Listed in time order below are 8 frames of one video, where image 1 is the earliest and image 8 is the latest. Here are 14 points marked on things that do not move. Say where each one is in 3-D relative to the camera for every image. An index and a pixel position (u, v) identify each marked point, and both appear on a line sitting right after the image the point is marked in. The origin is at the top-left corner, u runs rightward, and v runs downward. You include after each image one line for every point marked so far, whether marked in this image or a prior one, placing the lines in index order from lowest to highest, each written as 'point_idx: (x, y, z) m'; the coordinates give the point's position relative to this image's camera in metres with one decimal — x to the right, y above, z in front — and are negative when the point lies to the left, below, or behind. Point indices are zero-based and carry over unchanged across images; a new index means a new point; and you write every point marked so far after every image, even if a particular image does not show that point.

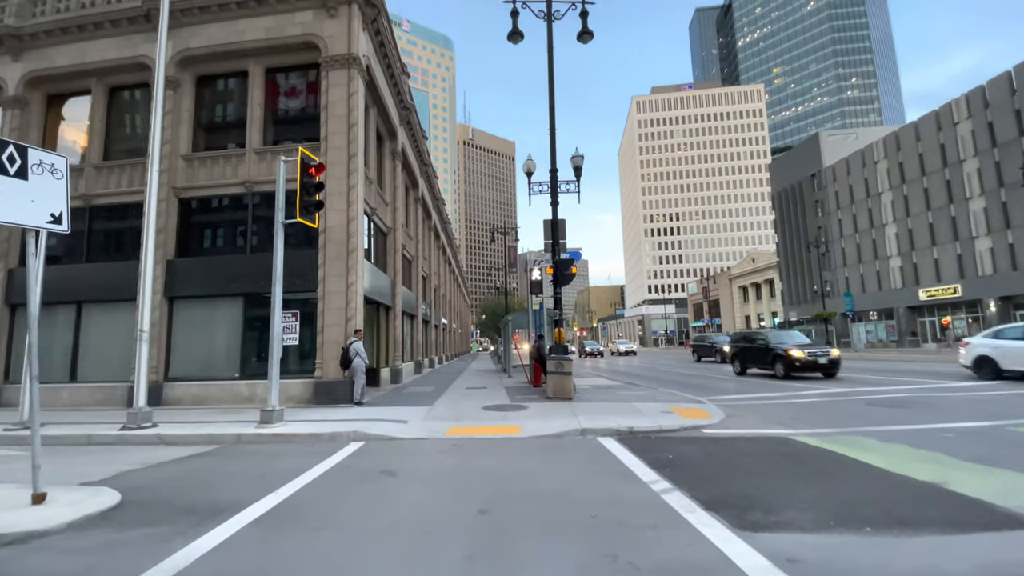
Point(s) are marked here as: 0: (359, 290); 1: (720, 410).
0: (-4.5, 0.0, +14.0) m
1: (+4.8, -2.9, +11.0) m
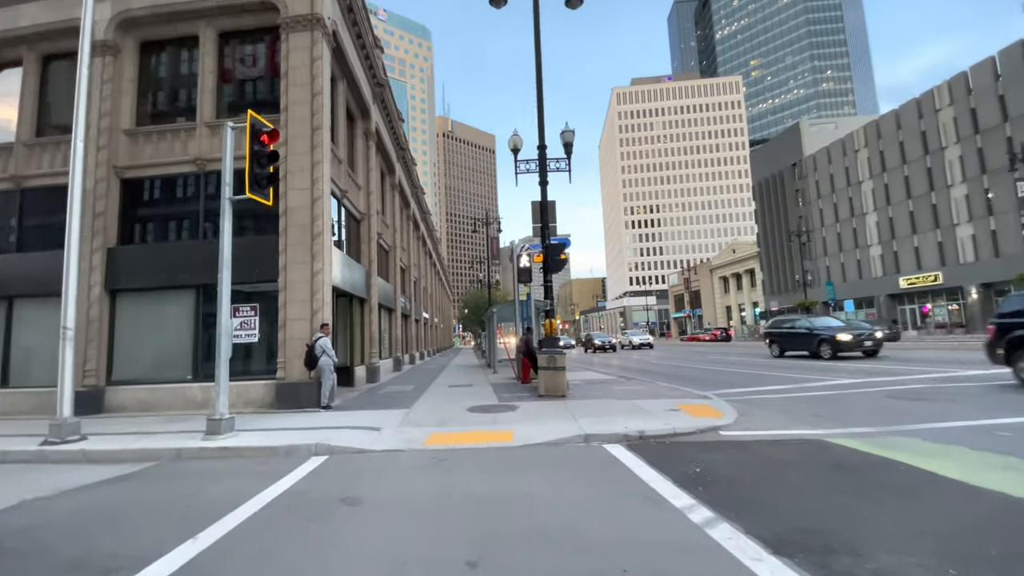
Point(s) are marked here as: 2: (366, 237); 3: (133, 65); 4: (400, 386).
0: (-4.9, +0.2, +12.5) m
1: (+4.6, -2.5, +9.9) m
2: (-5.9, +2.1, +19.1) m
3: (-11.4, +6.7, +14.3) m
4: (-3.9, -3.4, +16.3) m
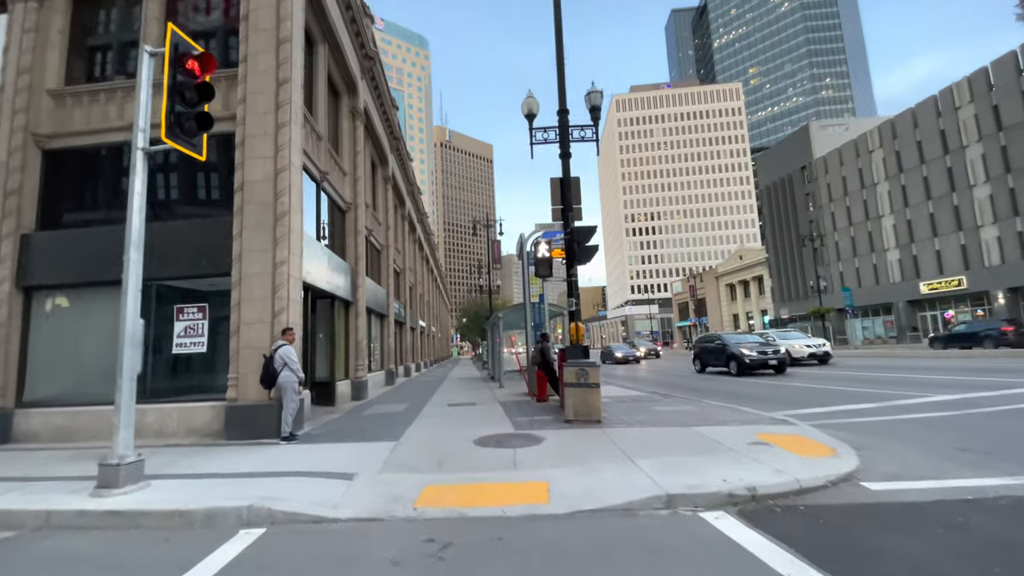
0: (-4.5, +0.3, +9.8) m
1: (+5.0, -2.3, +7.3) m
2: (-5.6, +2.0, +16.5) m
3: (-11.1, +6.8, +11.8) m
4: (-3.5, -3.4, +13.6) m
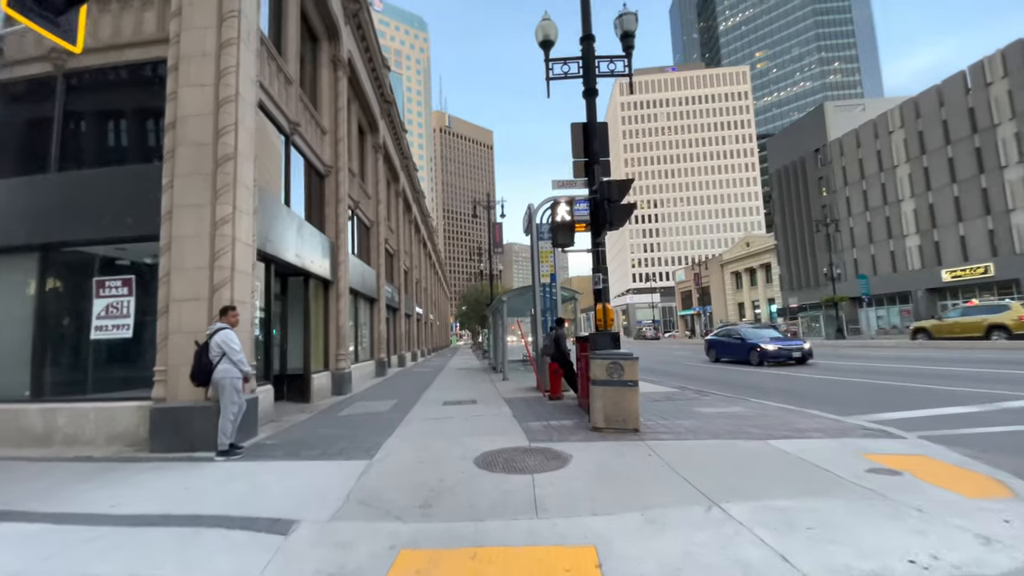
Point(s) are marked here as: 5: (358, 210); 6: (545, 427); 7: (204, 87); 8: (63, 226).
0: (-4.3, +0.9, +7.6) m
1: (+5.2, -1.9, +5.1) m
2: (-5.4, +2.7, +14.2) m
3: (-10.9, +7.4, +9.4) m
4: (-3.3, -2.8, +11.5) m
5: (-5.9, +3.0, +18.2) m
6: (+0.5, -2.2, +7.6) m
7: (-4.9, +3.2, +7.5) m
8: (-7.4, +1.0, +7.7) m
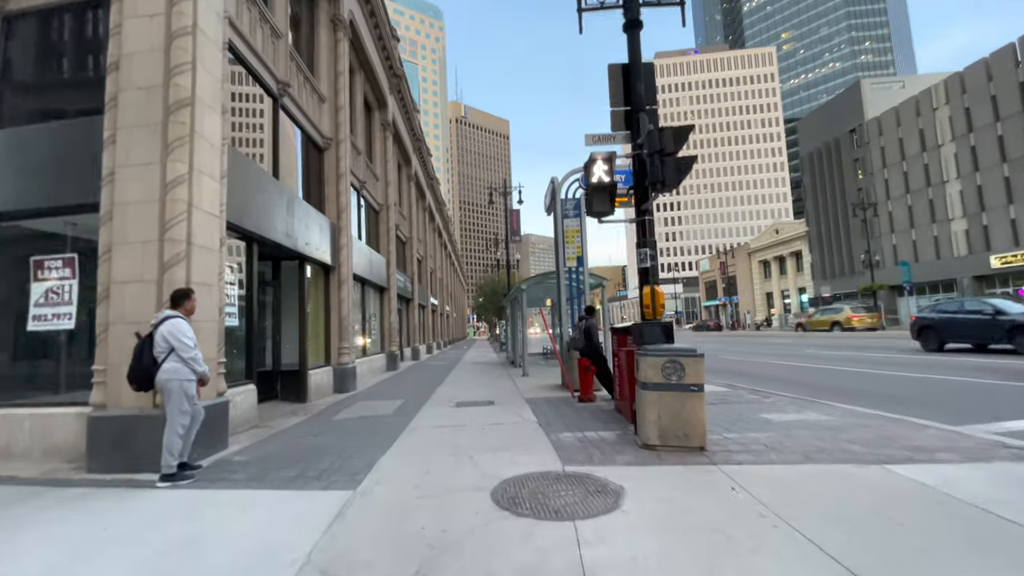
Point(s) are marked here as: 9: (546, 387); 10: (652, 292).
0: (-4.0, +1.1, +6.2) m
1: (+5.4, -1.6, +3.4) m
2: (-4.8, +3.1, +12.8) m
3: (-10.5, +7.6, +8.1) m
4: (-2.9, -2.5, +10.0) m
5: (-5.2, +3.5, +16.8) m
6: (+0.9, -1.9, +6.0) m
7: (-4.6, +3.4, +6.1) m
8: (-7.1, +1.3, +6.4) m
9: (+0.8, -2.3, +11.2) m
10: (+1.9, -0.1, +6.5) m
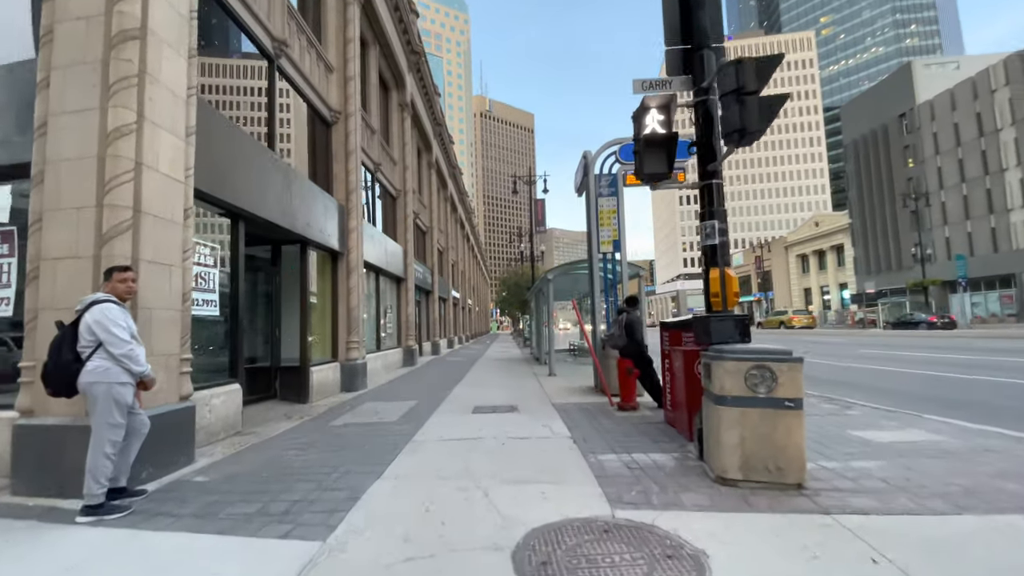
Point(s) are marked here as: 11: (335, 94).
0: (-3.7, +1.3, +5.0) m
1: (+5.6, -1.5, +1.8) m
2: (-4.2, +3.4, +11.6) m
3: (-10.1, +7.9, +7.1) m
4: (-2.4, -2.2, +8.8) m
5: (-4.4, +3.8, +15.6) m
6: (+1.2, -1.8, +4.6) m
7: (-4.3, +3.7, +4.9) m
8: (-6.7, +1.5, +5.4) m
9: (+1.4, -2.1, +9.8) m
10: (+2.3, +0.1, +5.1) m
11: (-4.3, +4.8, +11.6) m
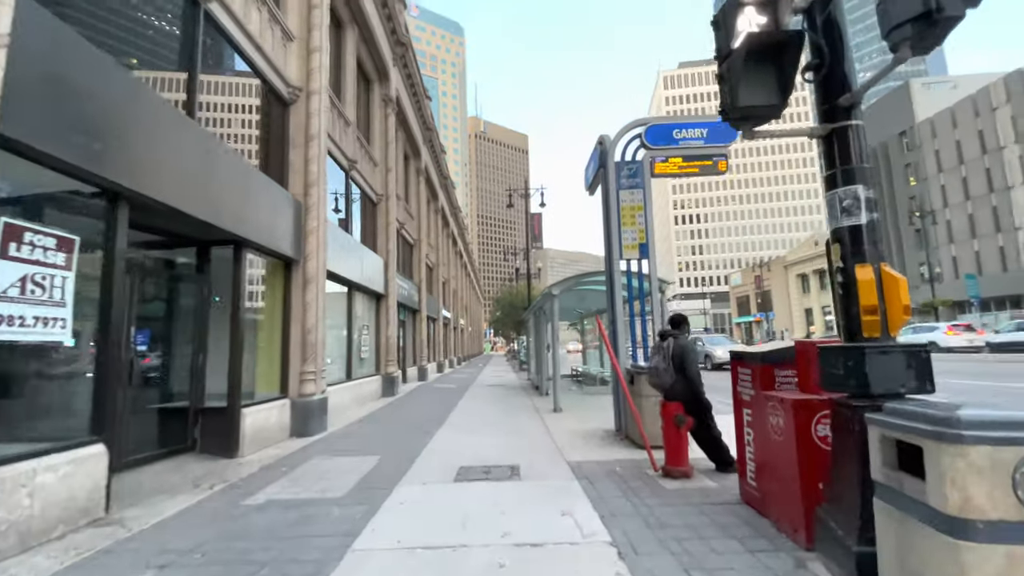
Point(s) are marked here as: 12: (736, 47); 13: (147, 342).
0: (-3.7, +1.3, +2.8) m
1: (+5.7, -1.4, -0.4) m
2: (-4.2, +3.0, +9.5) m
3: (-10.0, +7.8, +5.2) m
4: (-2.4, -2.4, +6.5) m
5: (-4.5, +3.3, +13.5) m
6: (+1.2, -1.8, +2.4) m
7: (-4.2, +3.6, +2.8) m
8: (-6.7, +1.4, +3.2) m
9: (+1.4, -2.4, +7.6) m
10: (+2.3, +0.1, +3.0) m
11: (-4.4, +4.4, +9.6) m
12: (+1.5, +1.6, +3.2) m
13: (-4.8, -0.6, +7.0) m
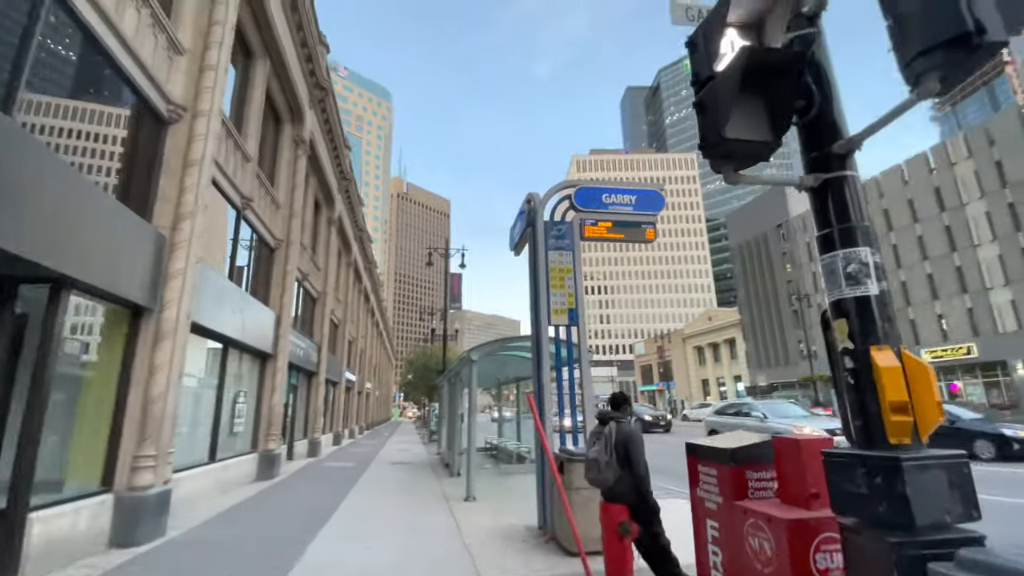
0: (-3.9, +1.2, +1.3) m
1: (+5.7, -1.6, -0.6) m
2: (-5.6, +2.1, +8.0) m
3: (-10.4, +7.7, +3.4) m
4: (-3.4, -3.0, +4.6) m
5: (-6.5, +1.9, +11.9) m
6: (+0.9, -2.1, +1.3) m
7: (-4.4, +3.5, +1.5) m
8: (-6.9, +1.5, +1.1) m
9: (+0.1, -3.3, +6.3) m
10: (+1.9, -0.4, +2.3) m
11: (-5.7, +3.5, +8.2) m
12: (+1.1, +1.2, +2.6) m
13: (-5.9, -1.2, +5.0) m
